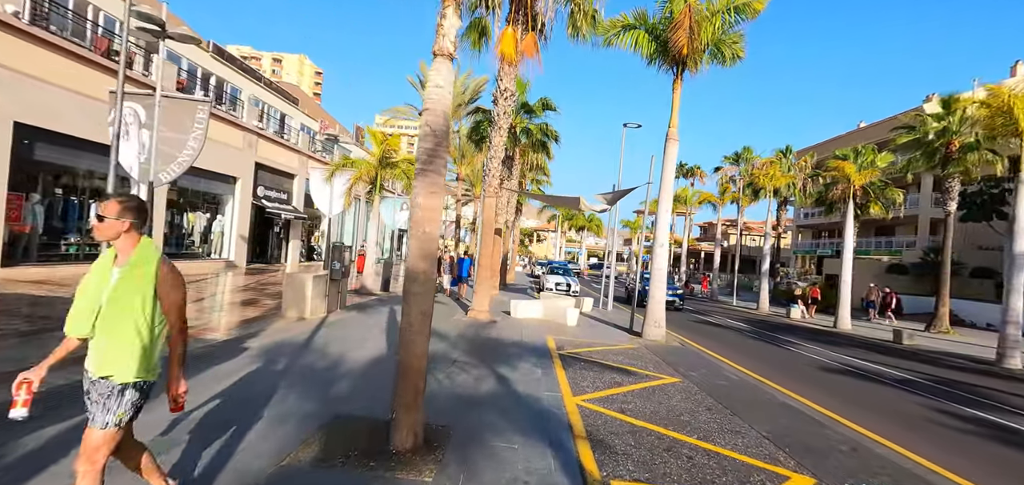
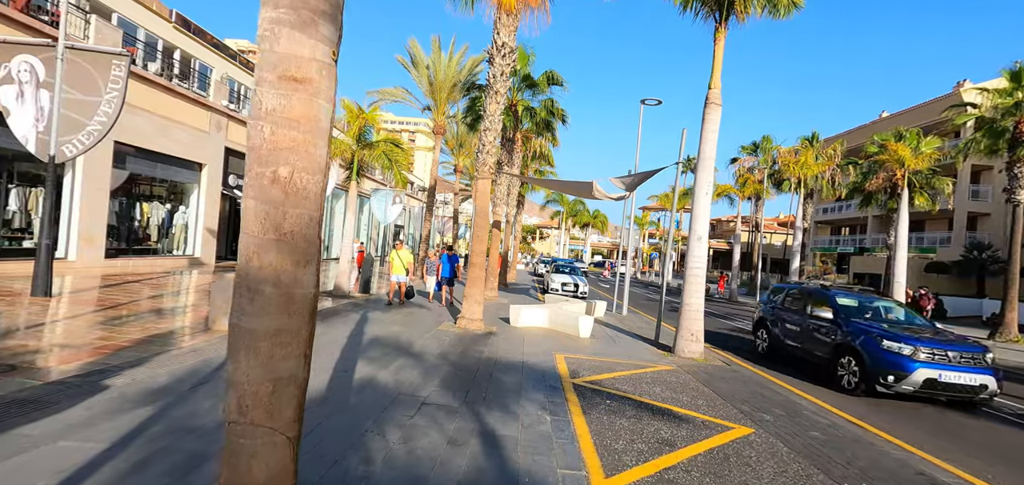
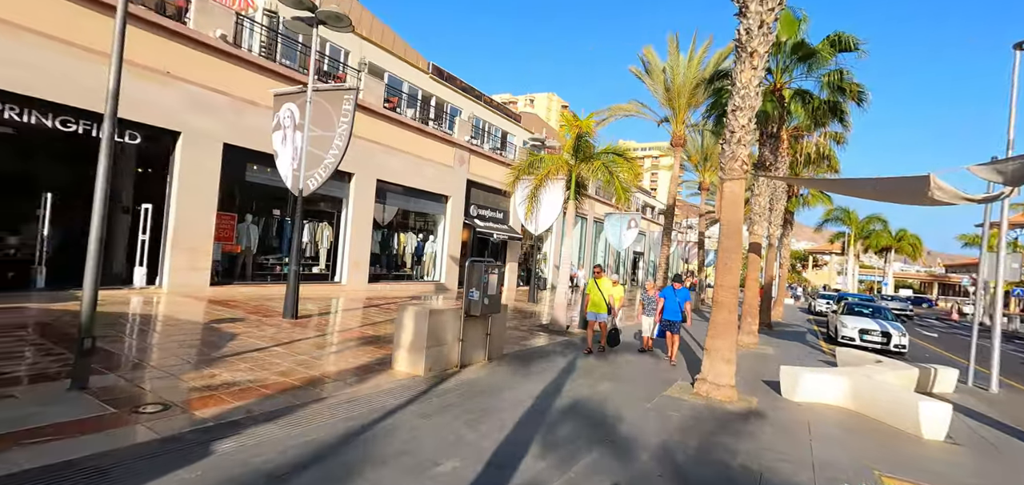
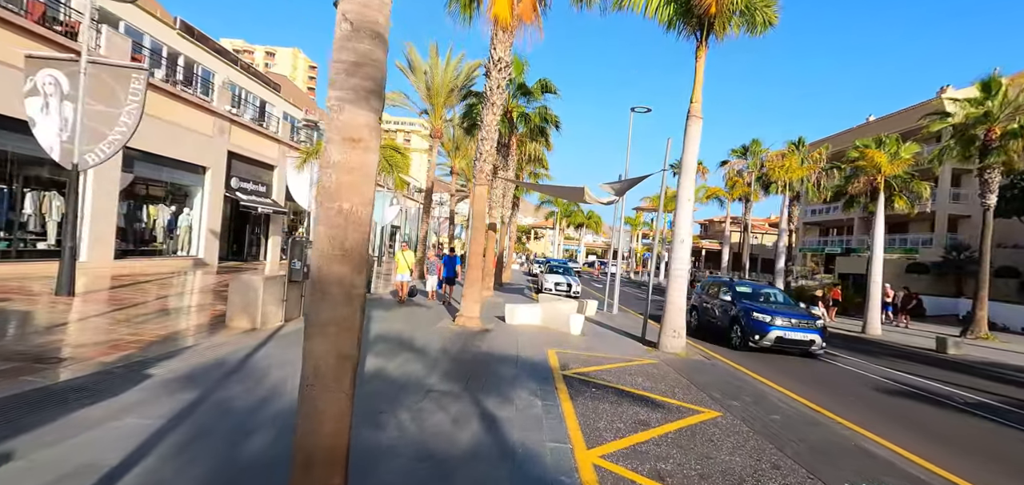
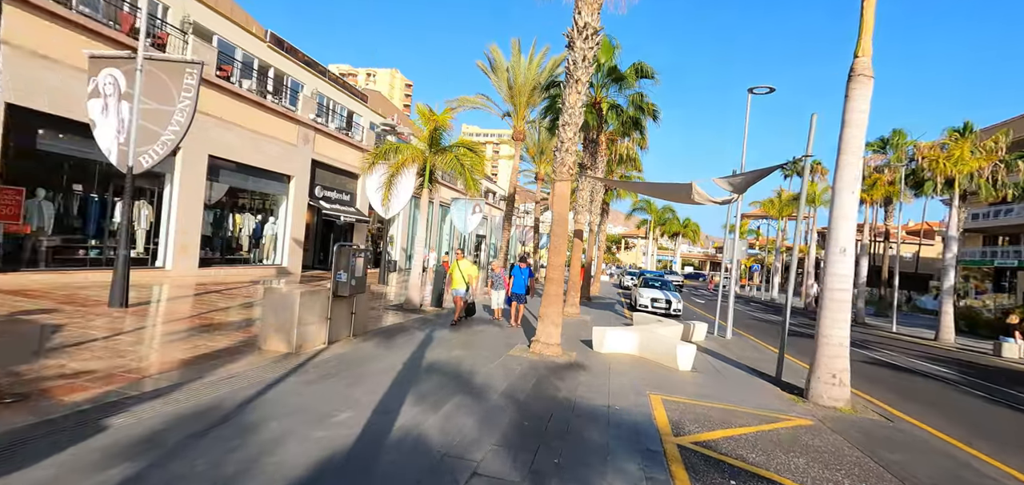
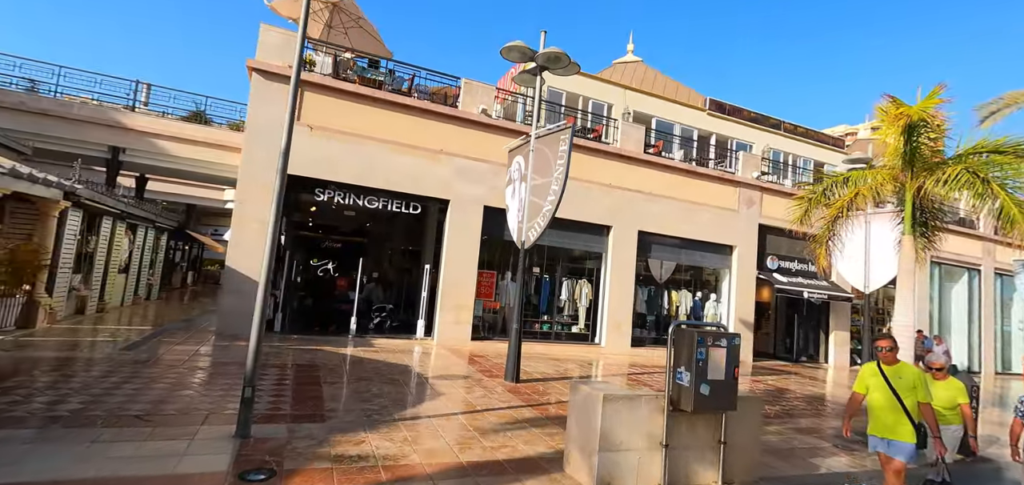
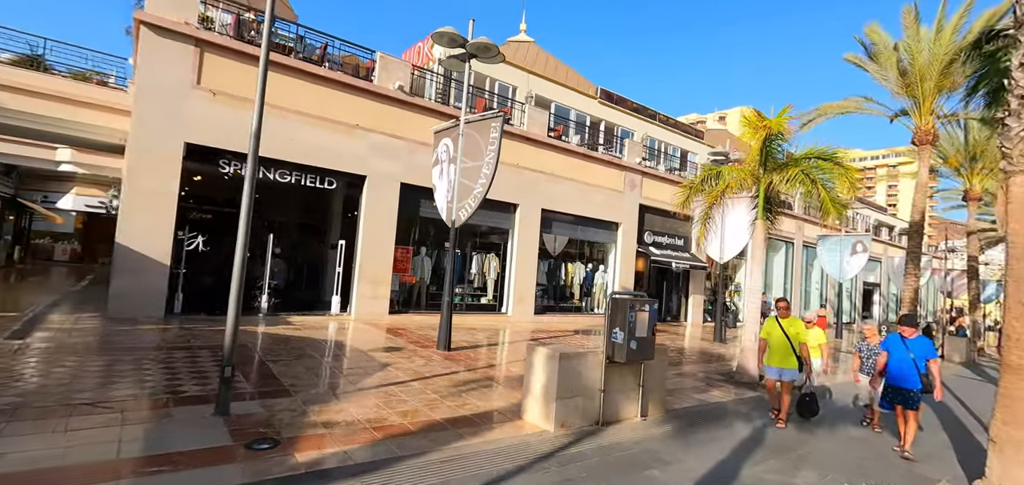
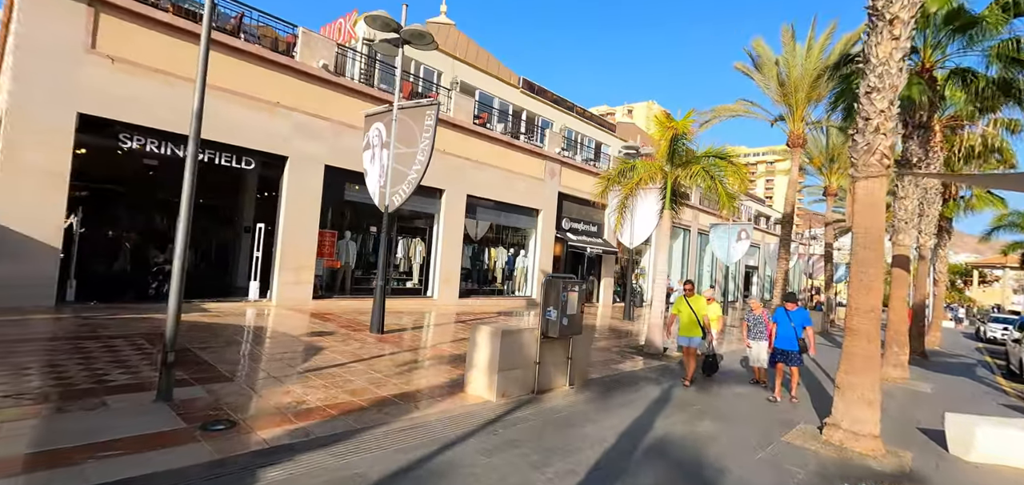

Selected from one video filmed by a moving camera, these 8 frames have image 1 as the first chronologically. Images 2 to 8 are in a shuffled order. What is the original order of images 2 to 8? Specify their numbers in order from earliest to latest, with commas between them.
4, 2, 5, 3, 8, 7, 6
